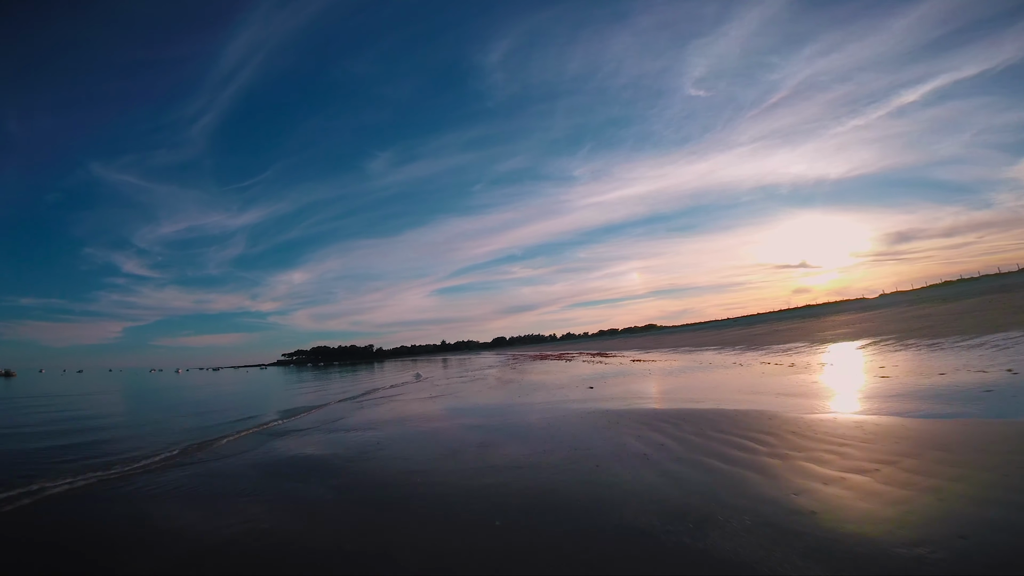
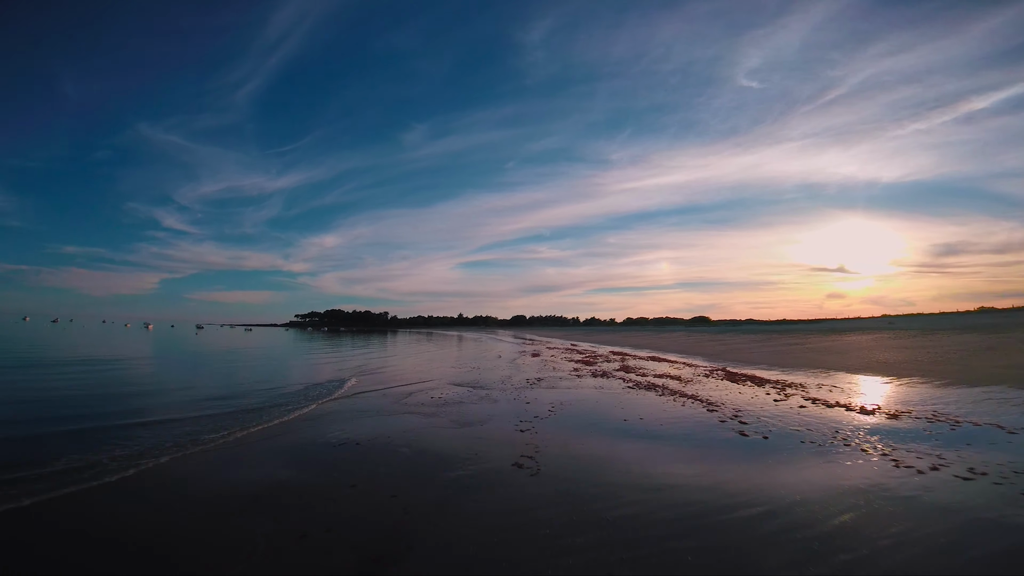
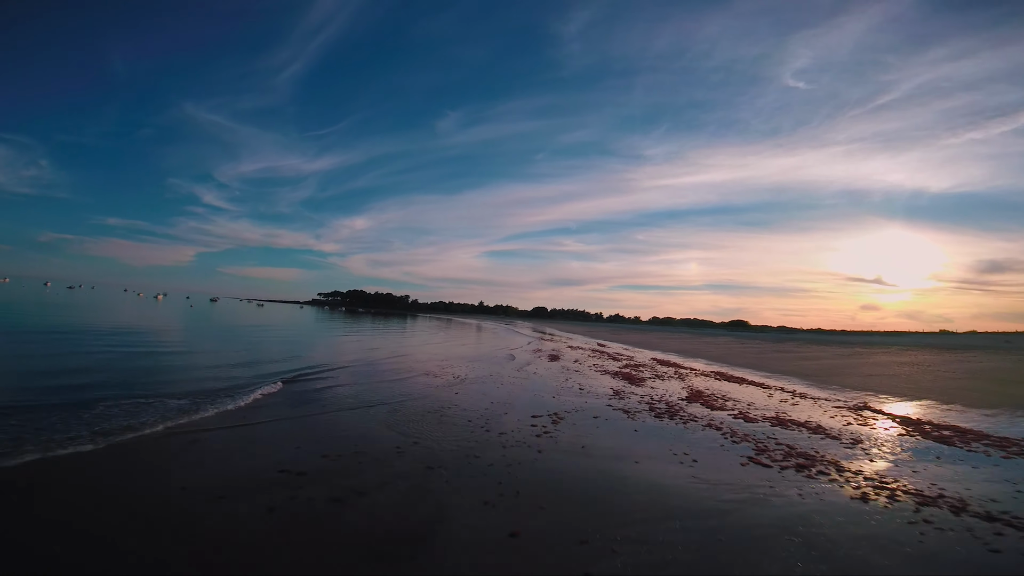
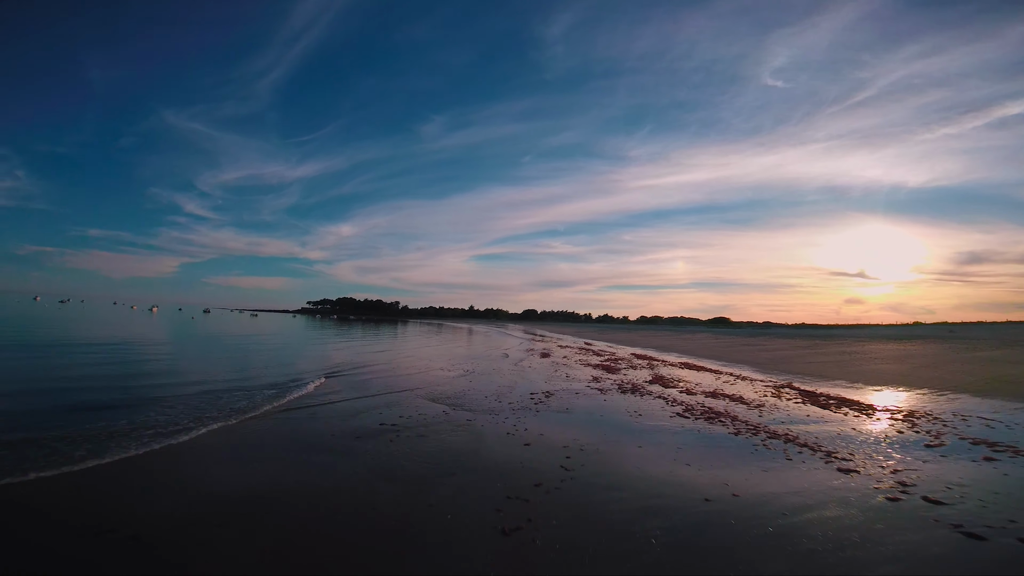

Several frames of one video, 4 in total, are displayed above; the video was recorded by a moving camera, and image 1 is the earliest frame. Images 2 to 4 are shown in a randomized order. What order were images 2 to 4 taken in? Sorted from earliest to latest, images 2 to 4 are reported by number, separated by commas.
2, 4, 3
